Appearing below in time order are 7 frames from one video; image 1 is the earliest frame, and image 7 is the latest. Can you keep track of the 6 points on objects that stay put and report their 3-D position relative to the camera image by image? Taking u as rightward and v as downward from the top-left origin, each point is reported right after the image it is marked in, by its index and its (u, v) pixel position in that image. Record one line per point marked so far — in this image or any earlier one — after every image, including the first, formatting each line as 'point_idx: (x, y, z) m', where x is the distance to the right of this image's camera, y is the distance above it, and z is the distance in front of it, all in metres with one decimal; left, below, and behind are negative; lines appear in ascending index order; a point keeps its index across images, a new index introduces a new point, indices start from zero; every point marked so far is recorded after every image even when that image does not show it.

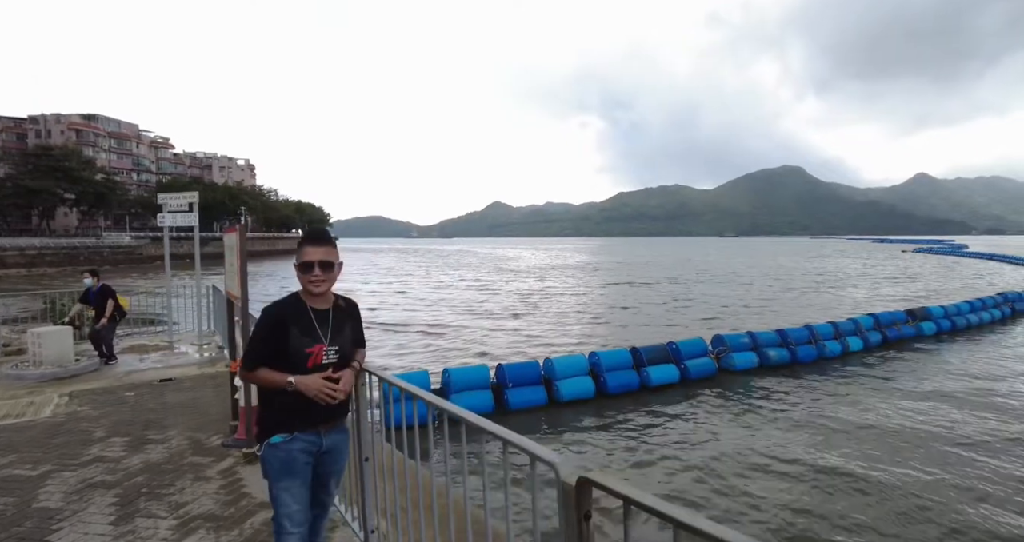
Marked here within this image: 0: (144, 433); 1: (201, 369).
0: (-3.7, -1.6, +5.1) m
1: (-5.1, -1.6, +8.3) m
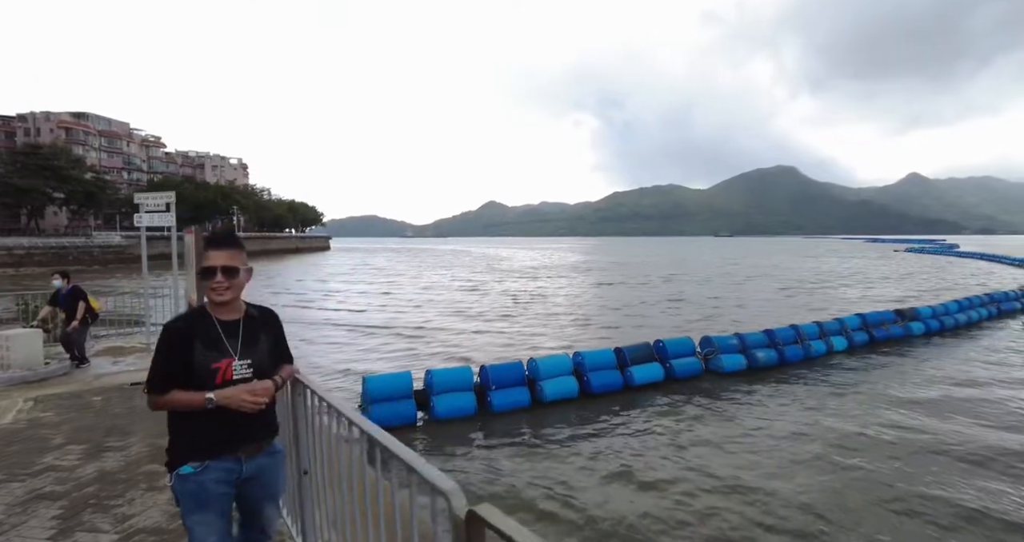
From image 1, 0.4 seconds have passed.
0: (-4.0, -1.6, +5.0) m
1: (-5.4, -1.6, +8.1) m
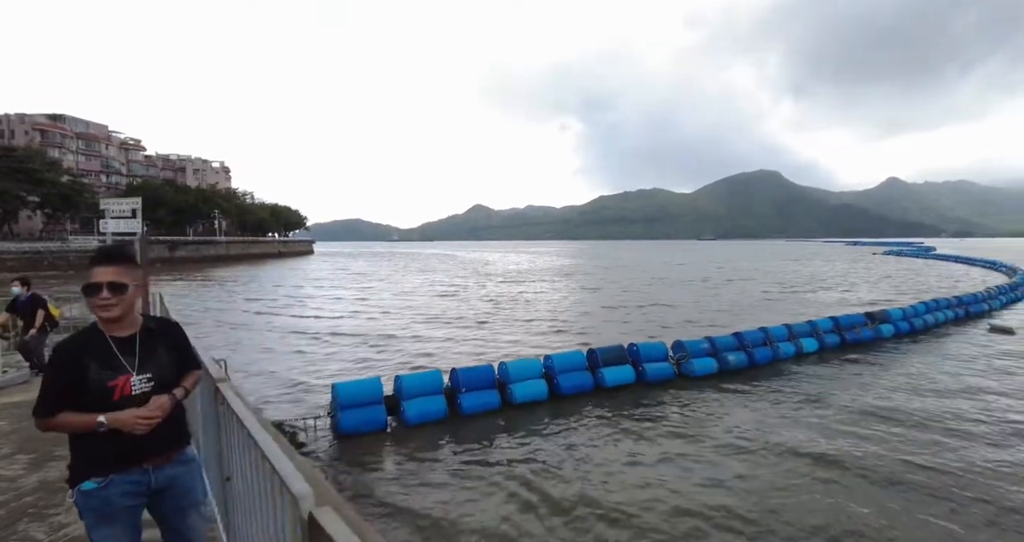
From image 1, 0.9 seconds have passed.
0: (-4.5, -1.7, +5.0) m
1: (-5.9, -1.7, +8.1) m
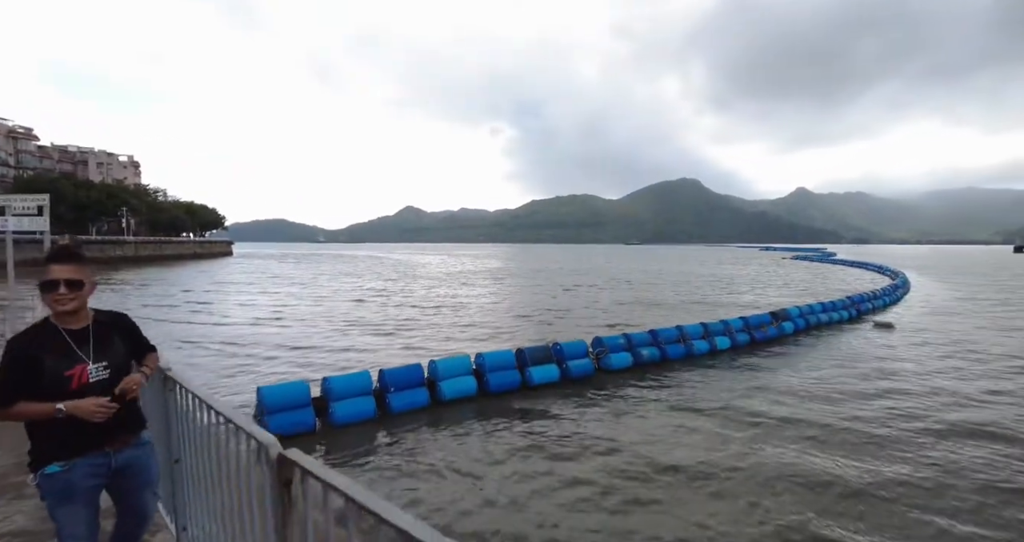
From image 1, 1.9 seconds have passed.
0: (-5.1, -1.7, +4.8) m
1: (-7.0, -1.7, +7.7) m
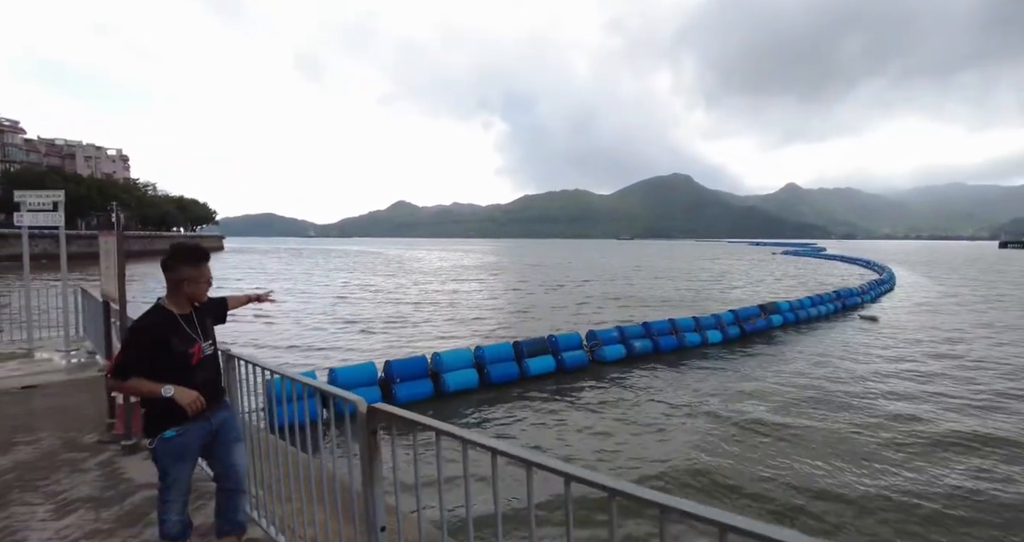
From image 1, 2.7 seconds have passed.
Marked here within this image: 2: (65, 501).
0: (-5.0, -1.7, +5.1) m
1: (-6.9, -1.6, +8.0) m
2: (-3.2, -1.6, +3.6) m
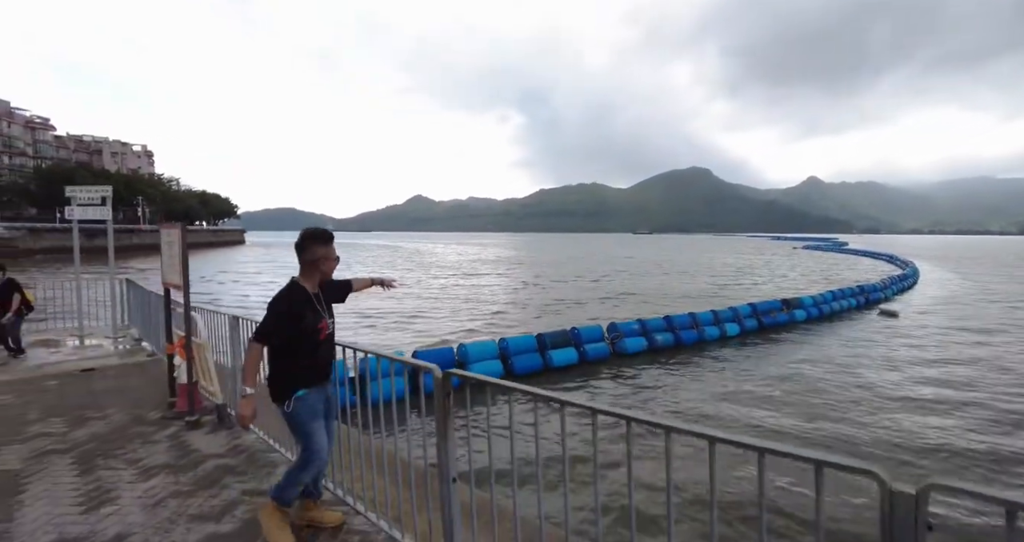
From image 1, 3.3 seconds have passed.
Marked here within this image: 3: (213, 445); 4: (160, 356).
0: (-4.7, -1.5, +5.6) m
1: (-6.5, -1.5, +8.5) m
2: (-2.9, -1.5, +4.0) m
3: (-2.5, -1.5, +4.3) m
4: (-5.8, -1.4, +8.4) m
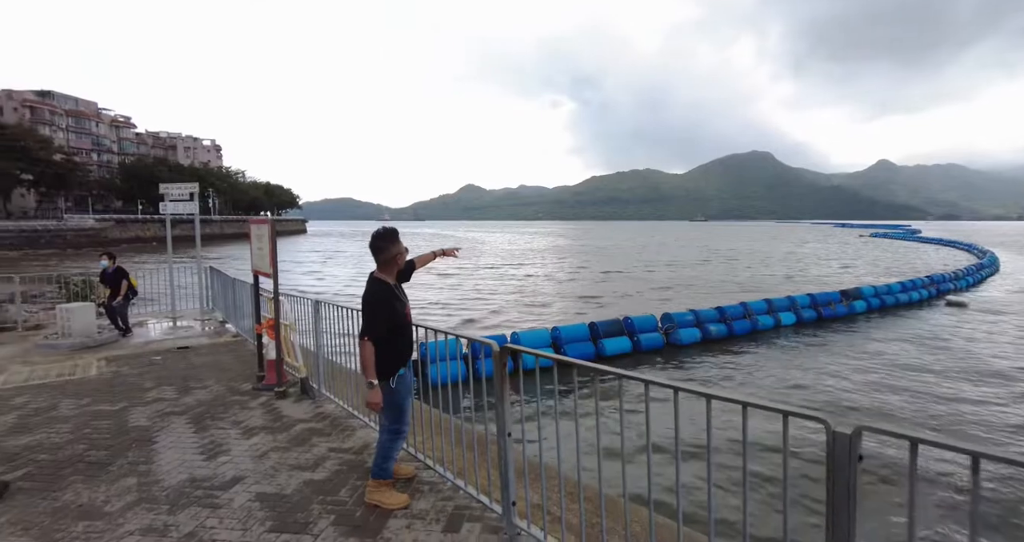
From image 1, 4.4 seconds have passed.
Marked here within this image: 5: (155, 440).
0: (-4.1, -1.4, +6.5) m
1: (-5.6, -1.3, +9.5) m
2: (-2.5, -1.5, +4.7) m
3: (-2.1, -1.4, +5.0) m
4: (-5.0, -1.2, +9.4) m
5: (-3.1, -1.5, +4.5) m
